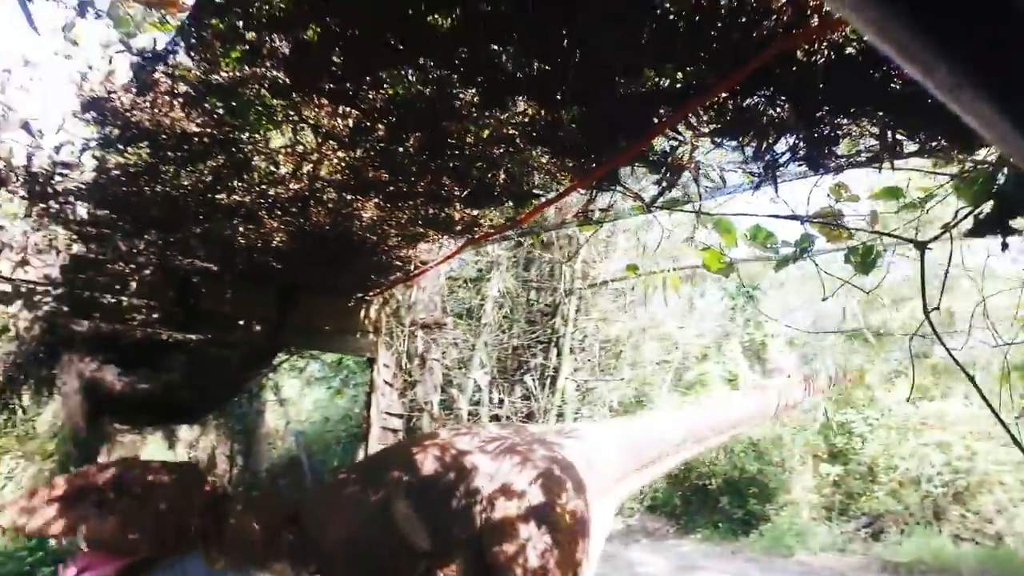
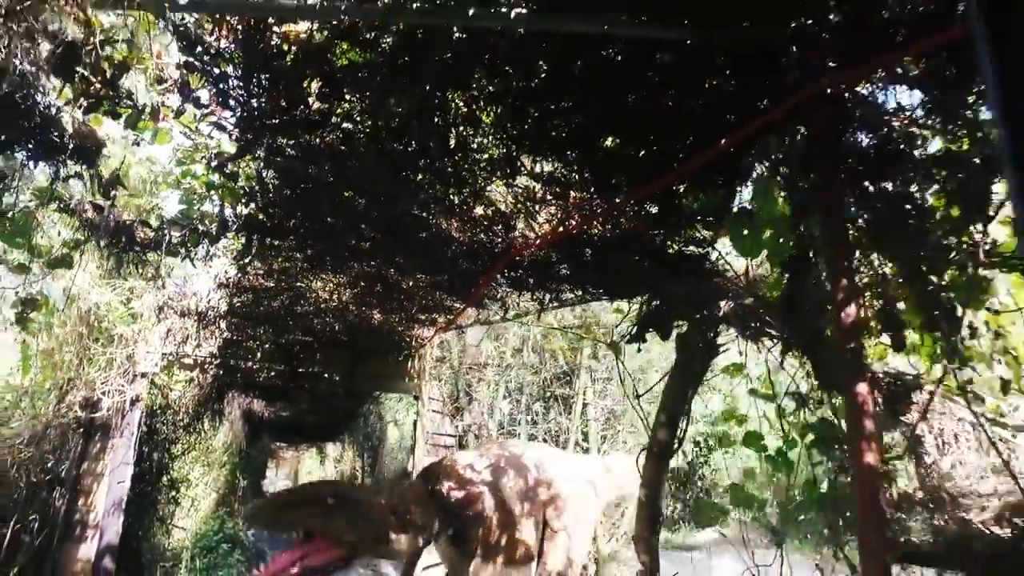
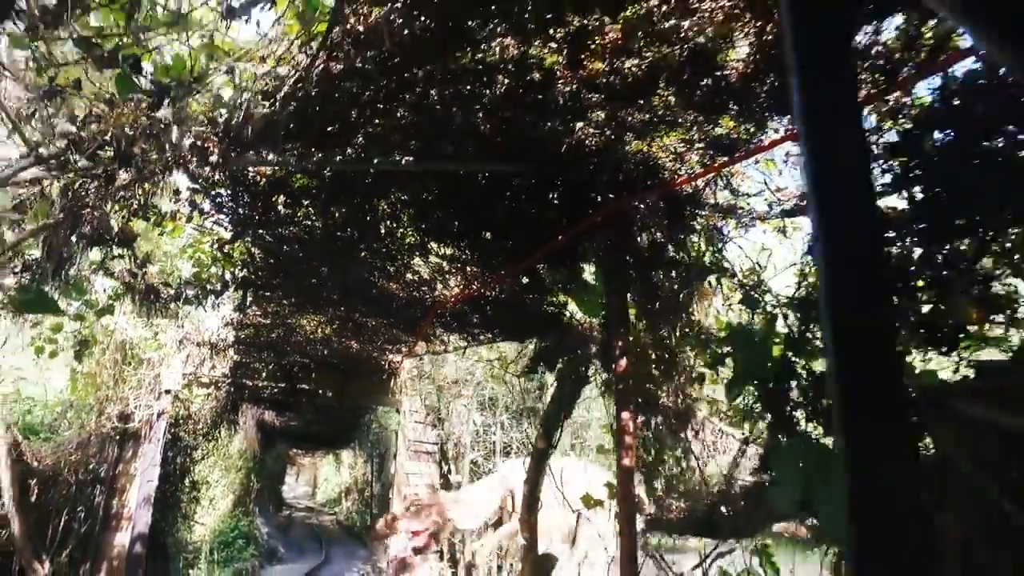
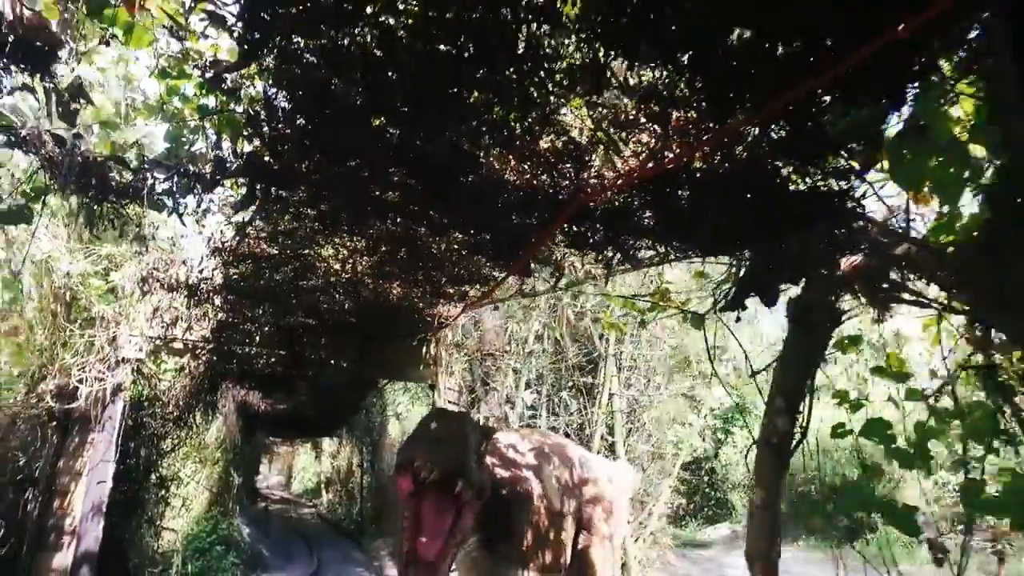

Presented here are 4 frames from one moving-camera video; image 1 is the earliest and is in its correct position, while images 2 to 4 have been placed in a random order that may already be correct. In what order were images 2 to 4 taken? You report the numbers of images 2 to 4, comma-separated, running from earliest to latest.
4, 2, 3
